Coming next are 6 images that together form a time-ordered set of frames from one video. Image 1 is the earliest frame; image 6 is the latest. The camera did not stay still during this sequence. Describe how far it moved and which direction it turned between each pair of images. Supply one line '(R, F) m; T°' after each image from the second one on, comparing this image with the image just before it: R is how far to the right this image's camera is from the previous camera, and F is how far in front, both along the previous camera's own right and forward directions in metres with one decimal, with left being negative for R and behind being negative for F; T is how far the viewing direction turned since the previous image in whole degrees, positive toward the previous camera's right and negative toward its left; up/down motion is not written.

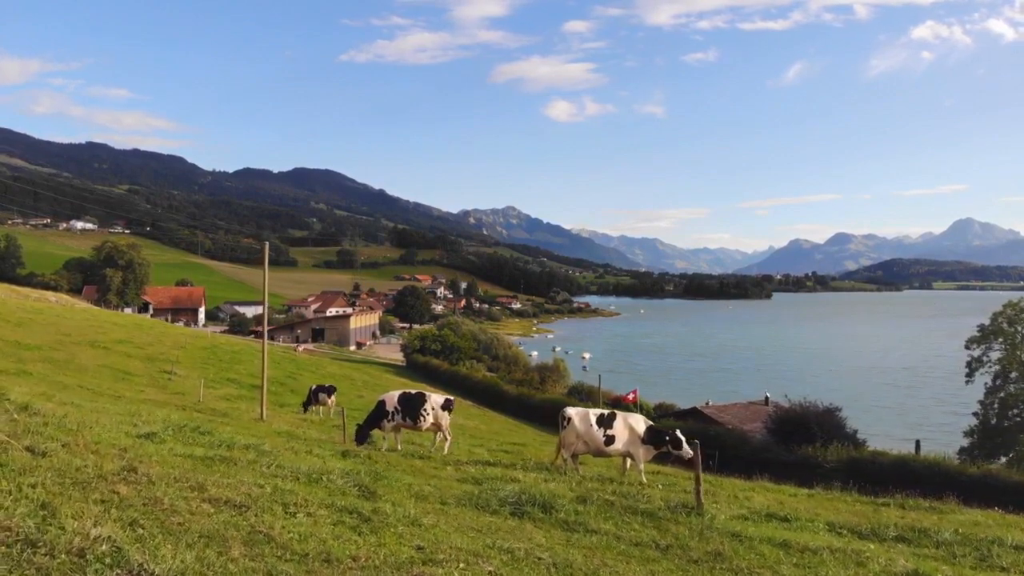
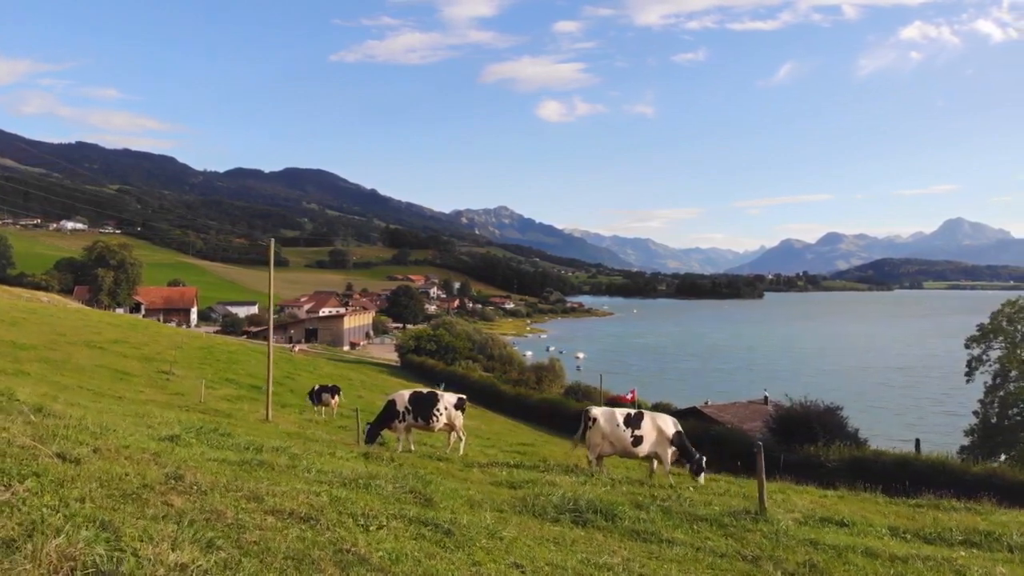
(-0.6, +0.5) m; 0°
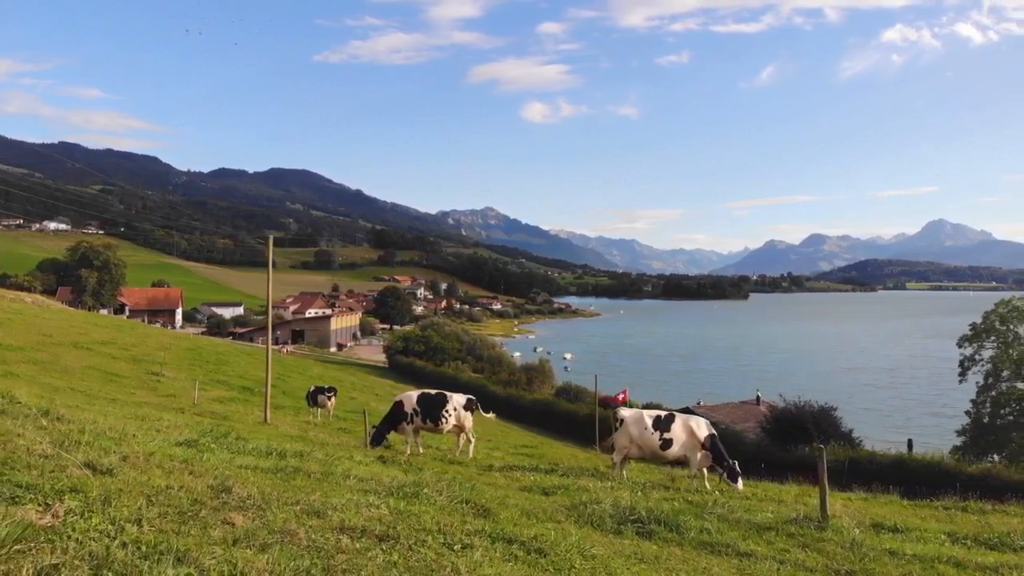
(-0.6, +0.5) m; +1°
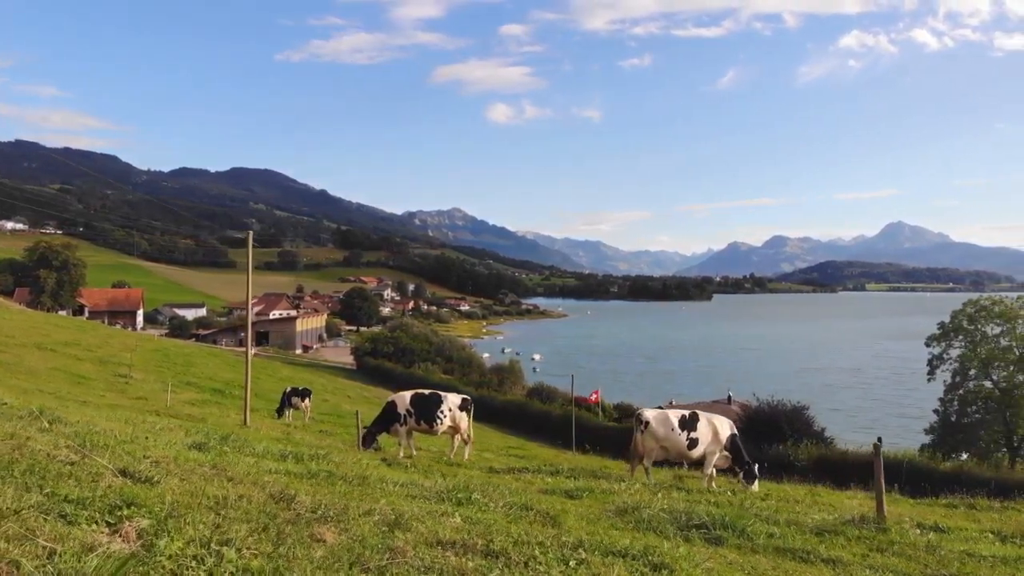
(-0.7, +0.5) m; +2°
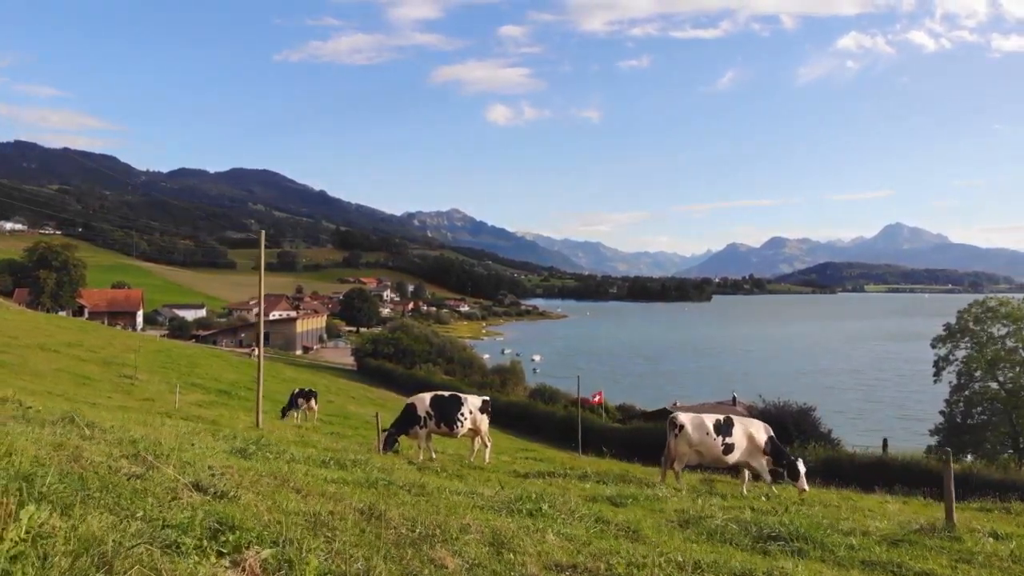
(-0.5, +0.3) m; 0°
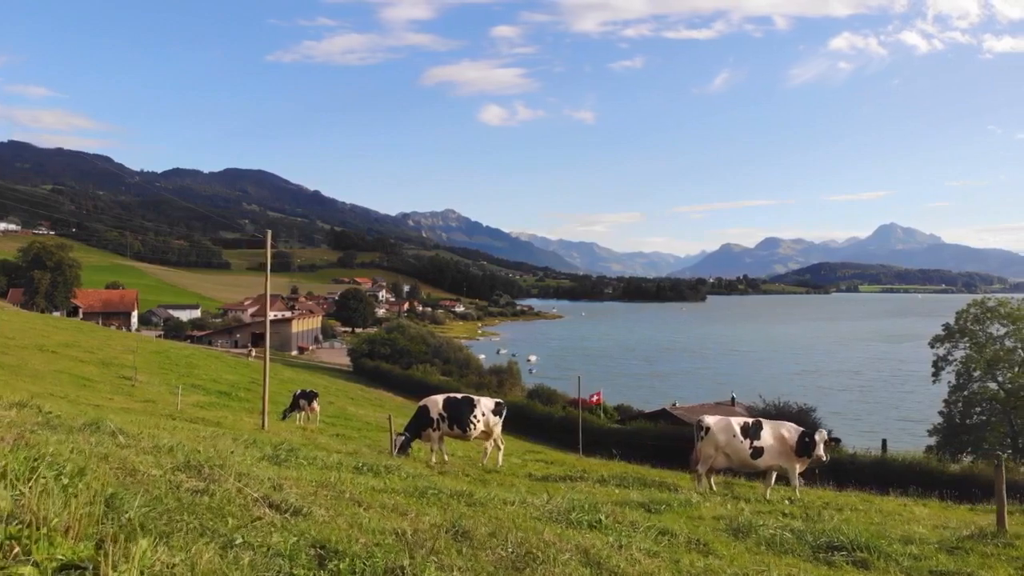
(-0.4, +0.2) m; 0°
